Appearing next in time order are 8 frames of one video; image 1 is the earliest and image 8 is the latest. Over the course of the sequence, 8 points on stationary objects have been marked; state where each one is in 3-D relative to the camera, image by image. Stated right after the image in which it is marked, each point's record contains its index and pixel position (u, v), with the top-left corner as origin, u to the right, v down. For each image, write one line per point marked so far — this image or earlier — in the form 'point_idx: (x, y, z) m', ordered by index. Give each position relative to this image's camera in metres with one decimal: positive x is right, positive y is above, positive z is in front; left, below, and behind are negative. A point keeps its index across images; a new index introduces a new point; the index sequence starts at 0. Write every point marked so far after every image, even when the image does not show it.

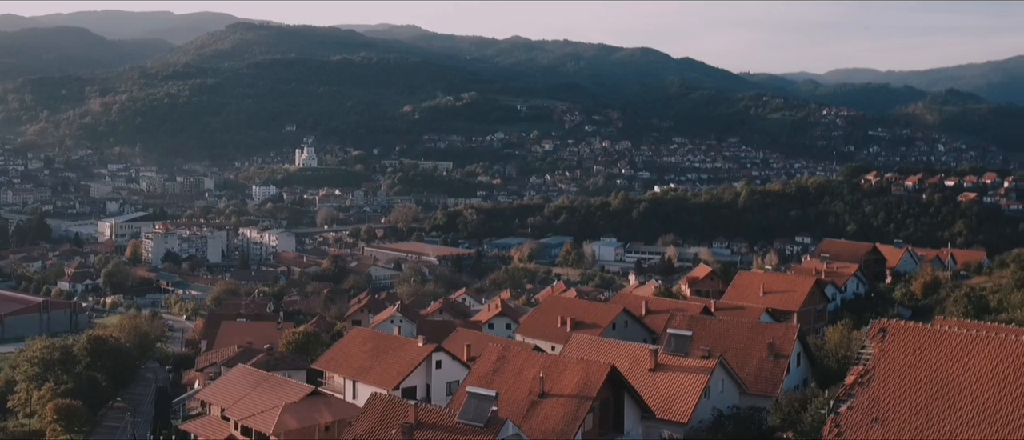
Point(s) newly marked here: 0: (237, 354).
0: (-3.8, -1.9, +14.8) m
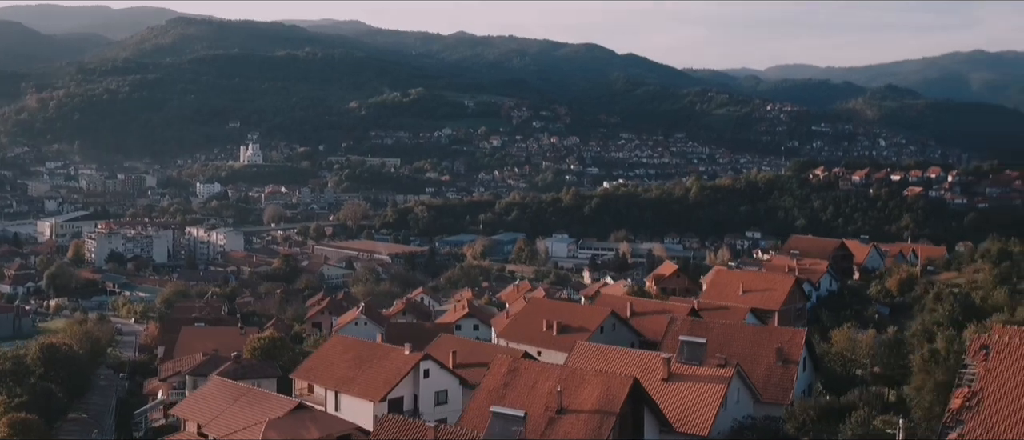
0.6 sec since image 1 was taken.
0: (-4.1, -1.9, +14.2) m
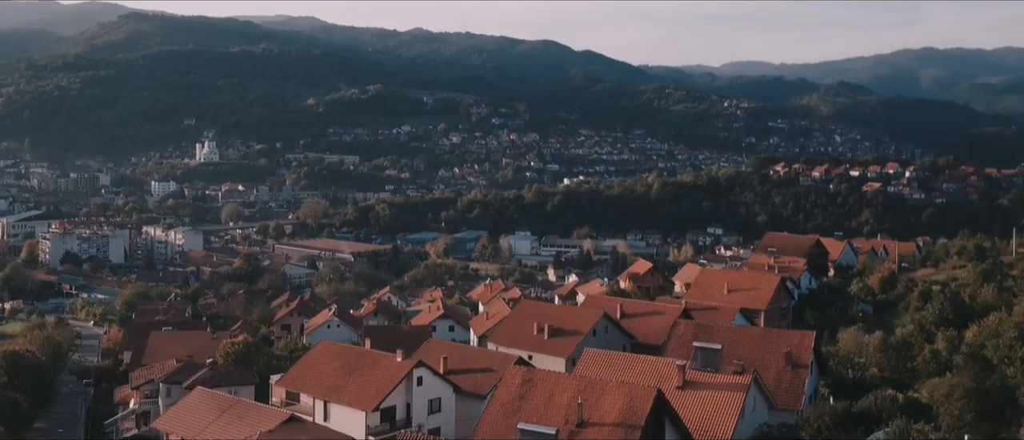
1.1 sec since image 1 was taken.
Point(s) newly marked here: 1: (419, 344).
0: (-4.3, -1.9, +13.6) m
1: (-1.5, -2.0, +17.2) m
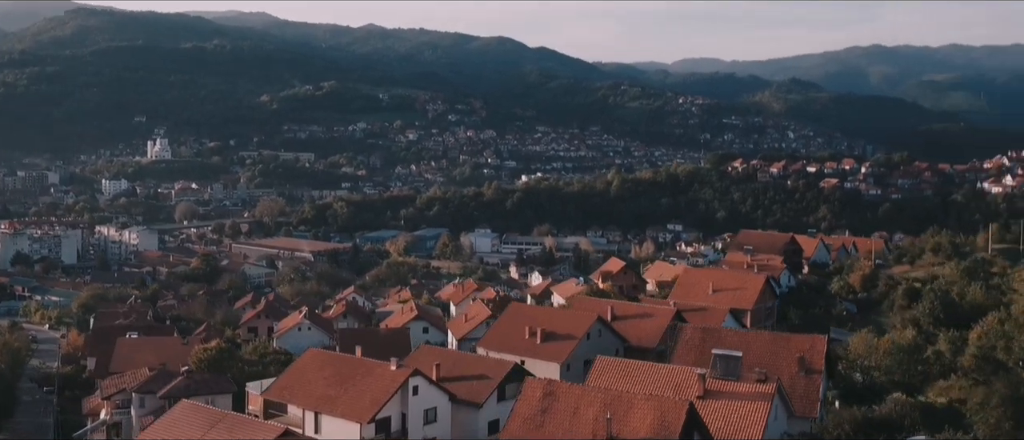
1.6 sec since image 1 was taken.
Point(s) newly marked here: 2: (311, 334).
0: (-4.4, -1.9, +13.1) m
1: (-1.8, -2.0, +16.7) m
2: (-3.8, -2.1, +20.0) m
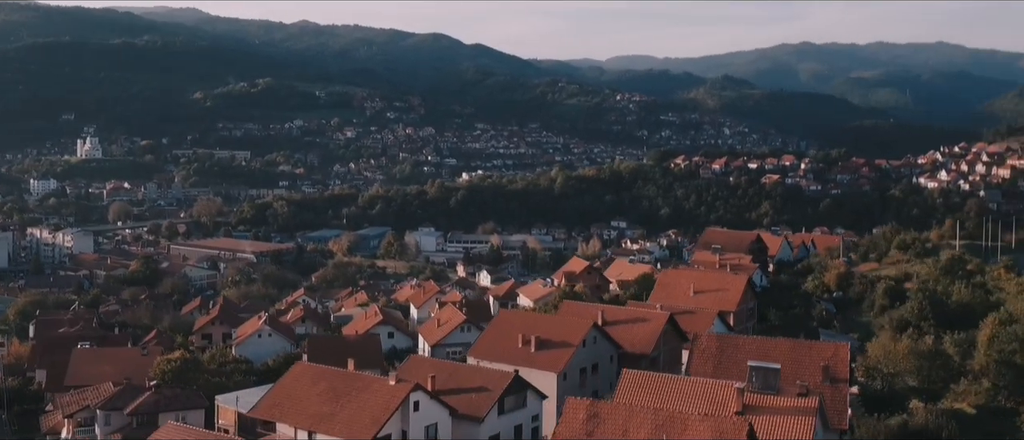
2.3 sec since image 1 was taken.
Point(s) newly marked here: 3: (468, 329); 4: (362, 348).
0: (-4.6, -2.0, +12.3) m
1: (-2.2, -2.0, +16.1) m
2: (-4.3, -2.2, +19.3) m
3: (-0.7, -1.7, +16.3) m
4: (-2.3, -1.9, +16.3) m
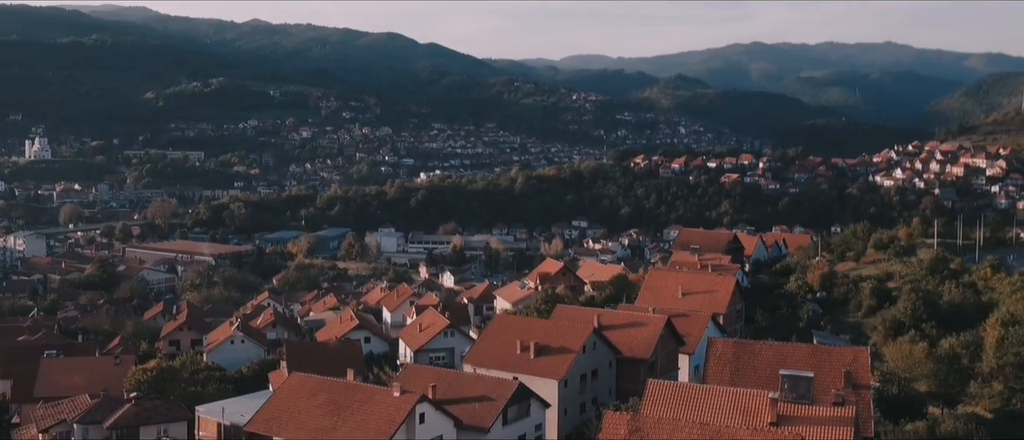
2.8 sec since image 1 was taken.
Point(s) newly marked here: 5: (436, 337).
0: (-4.6, -2.1, +11.8) m
1: (-2.4, -2.1, +15.7) m
2: (-4.7, -2.2, +18.8) m
3: (-0.9, -1.7, +15.9) m
4: (-2.5, -2.0, +15.9) m
5: (-1.1, -1.7, +15.8) m
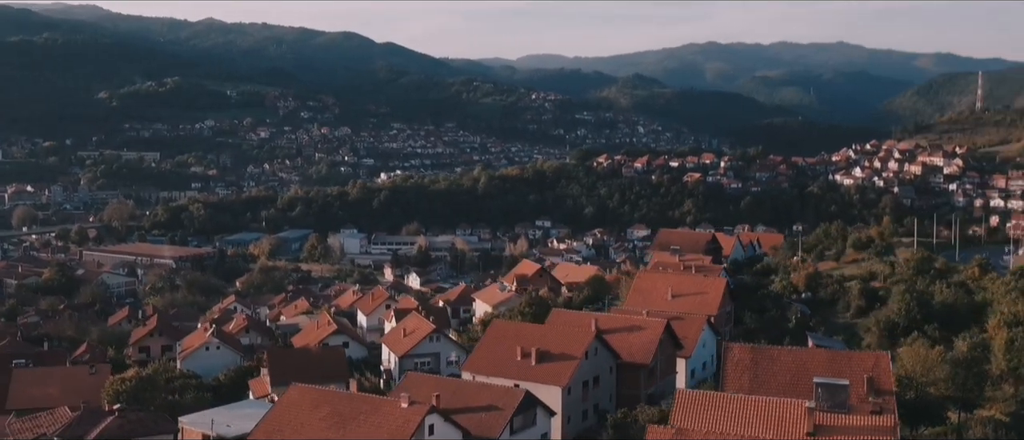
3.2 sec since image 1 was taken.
0: (-4.7, -2.1, +11.3) m
1: (-2.6, -2.1, +15.4) m
2: (-5.0, -2.3, +18.3) m
3: (-1.1, -1.7, +15.6) m
4: (-2.7, -2.0, +15.5) m
5: (-1.3, -1.8, +15.4) m
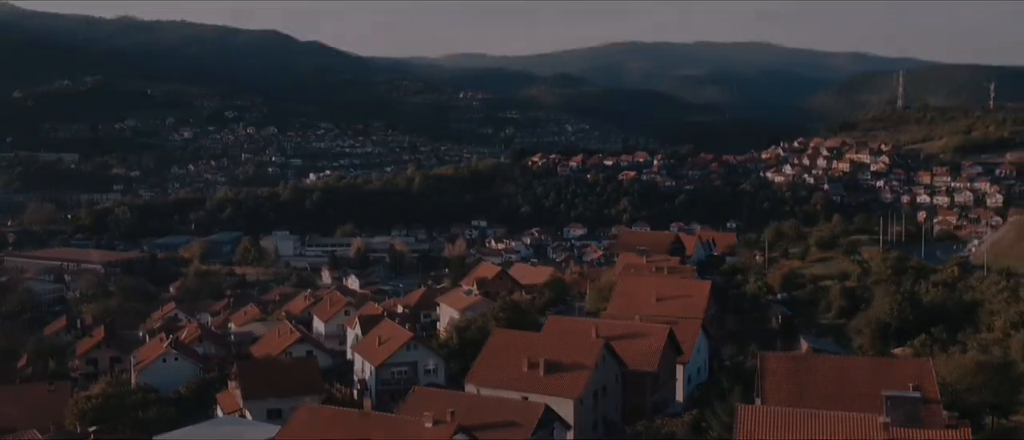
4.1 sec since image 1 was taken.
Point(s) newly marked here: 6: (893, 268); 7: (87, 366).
0: (-4.6, -2.2, +10.6) m
1: (-2.8, -2.2, +14.7) m
2: (-5.5, -2.4, +17.5) m
3: (-1.4, -1.8, +15.1) m
4: (-3.0, -2.1, +14.8) m
5: (-1.6, -1.8, +14.9) m
6: (+6.0, -0.8, +17.4) m
7: (-7.9, -2.7, +19.9) m
